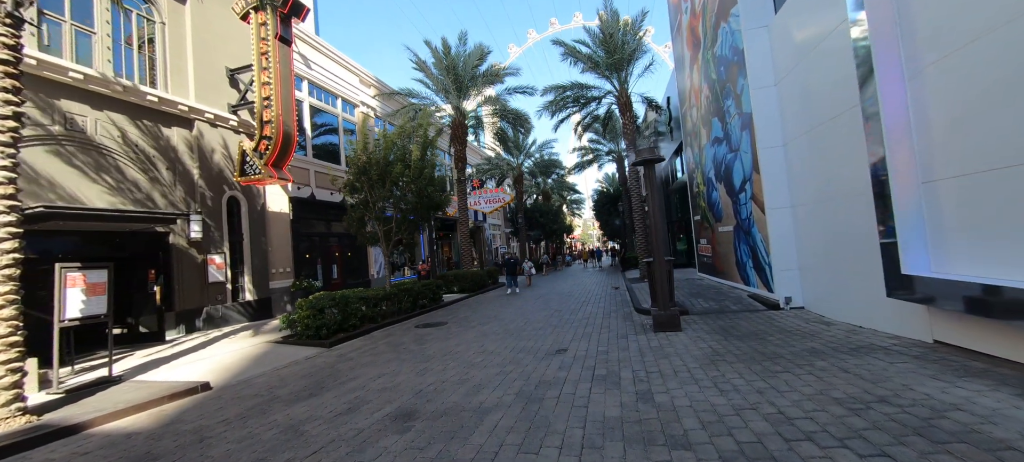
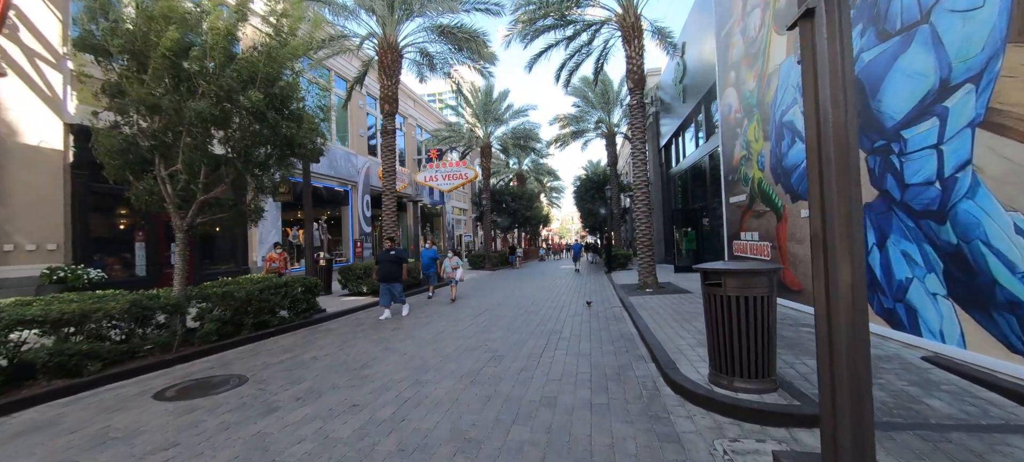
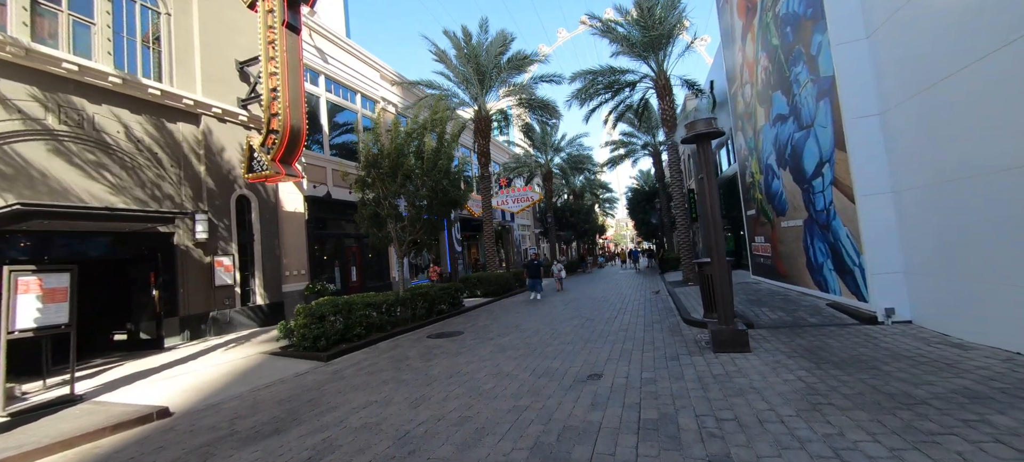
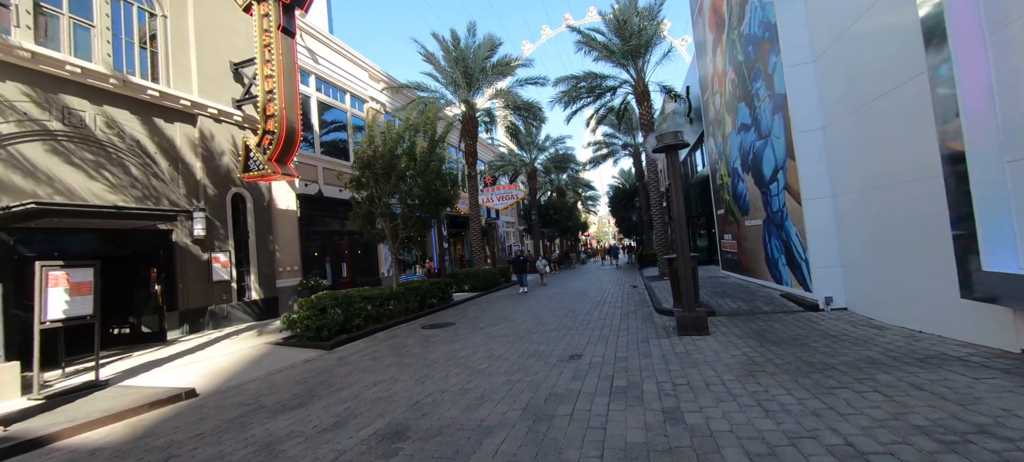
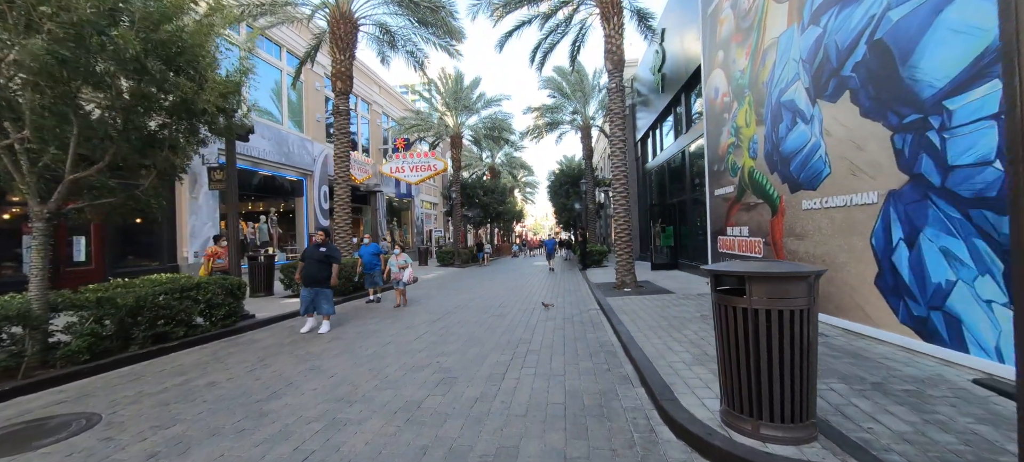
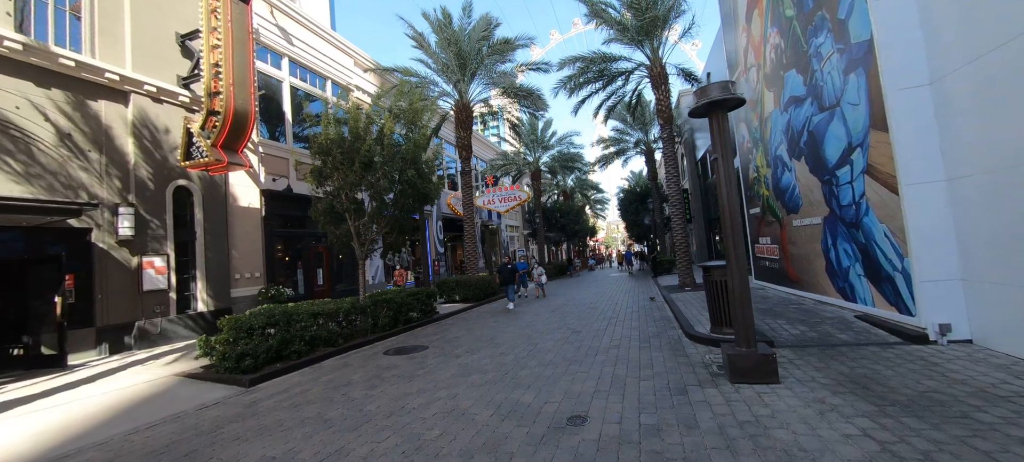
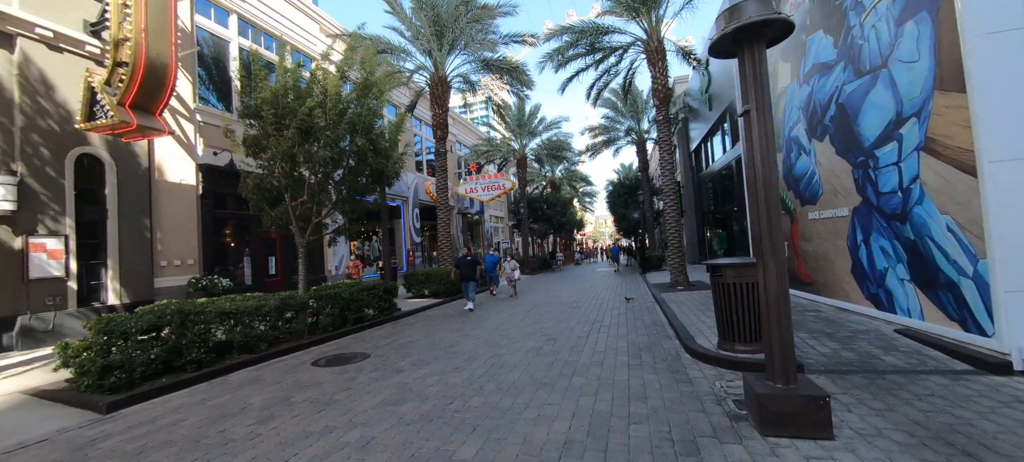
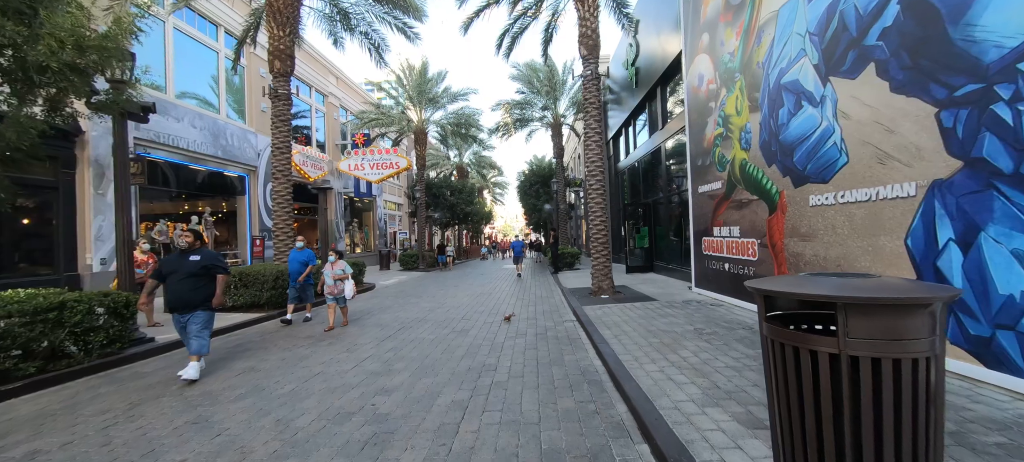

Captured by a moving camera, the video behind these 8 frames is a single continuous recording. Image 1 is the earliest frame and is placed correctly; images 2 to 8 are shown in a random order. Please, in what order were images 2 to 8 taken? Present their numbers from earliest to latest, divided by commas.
4, 3, 6, 7, 2, 5, 8
